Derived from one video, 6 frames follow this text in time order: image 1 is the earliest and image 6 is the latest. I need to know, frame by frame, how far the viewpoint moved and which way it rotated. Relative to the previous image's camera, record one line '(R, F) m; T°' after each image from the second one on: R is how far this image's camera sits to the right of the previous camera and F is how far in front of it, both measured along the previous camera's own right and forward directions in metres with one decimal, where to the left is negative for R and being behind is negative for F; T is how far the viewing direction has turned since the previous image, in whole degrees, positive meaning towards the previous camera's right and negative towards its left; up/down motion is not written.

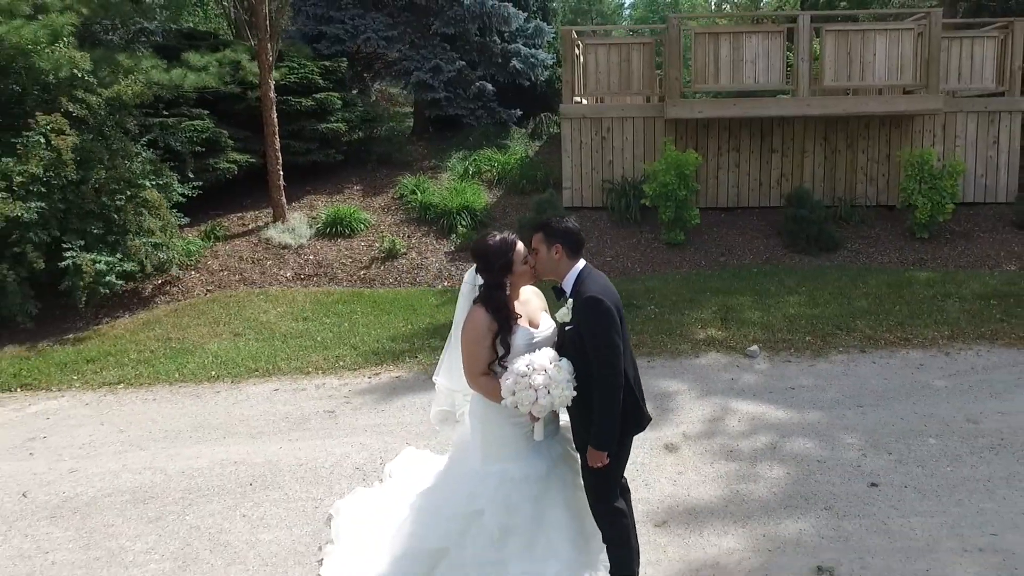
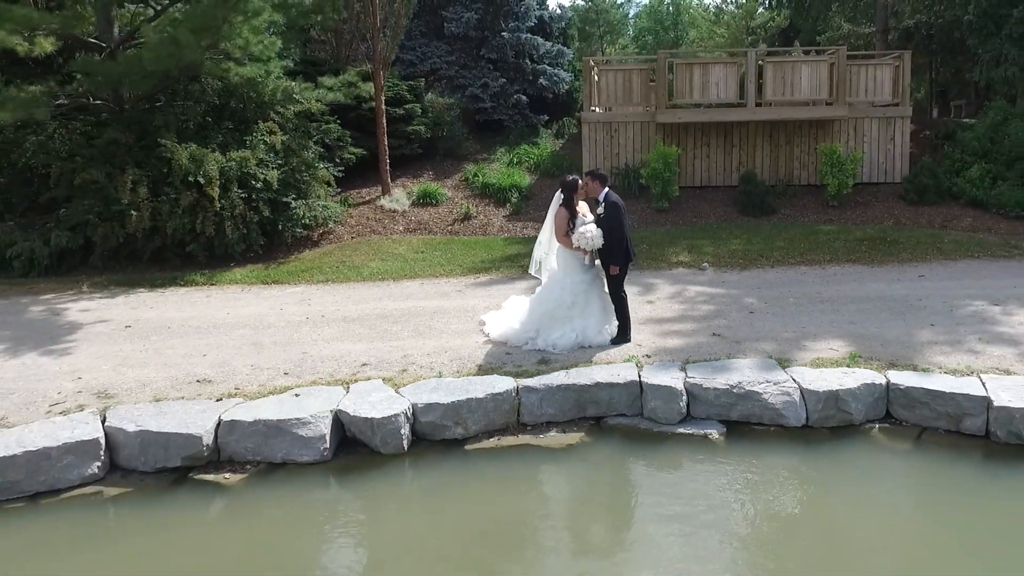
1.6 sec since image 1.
(-0.4, -3.2) m; 0°
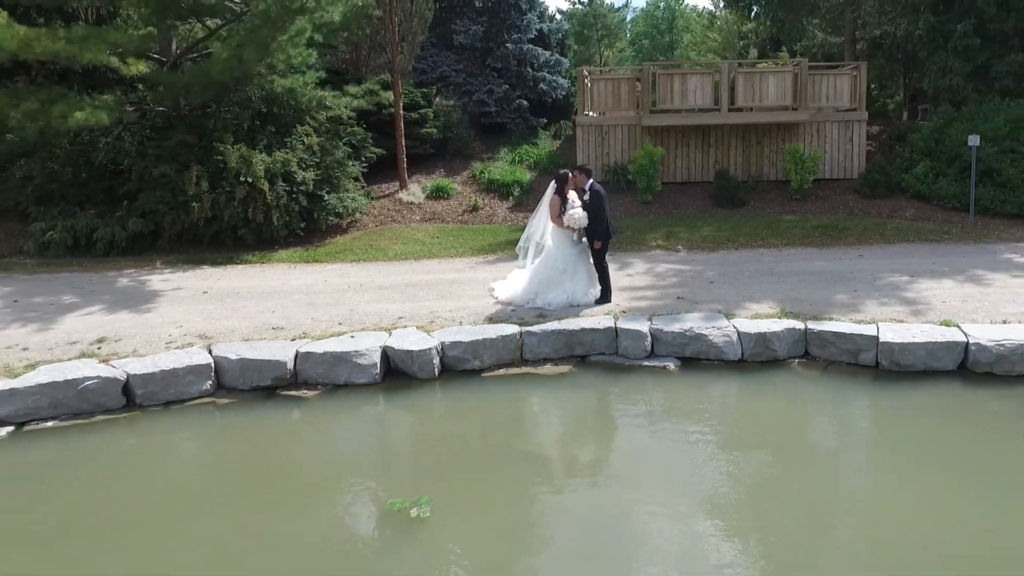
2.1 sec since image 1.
(0.0, -1.4) m; 0°
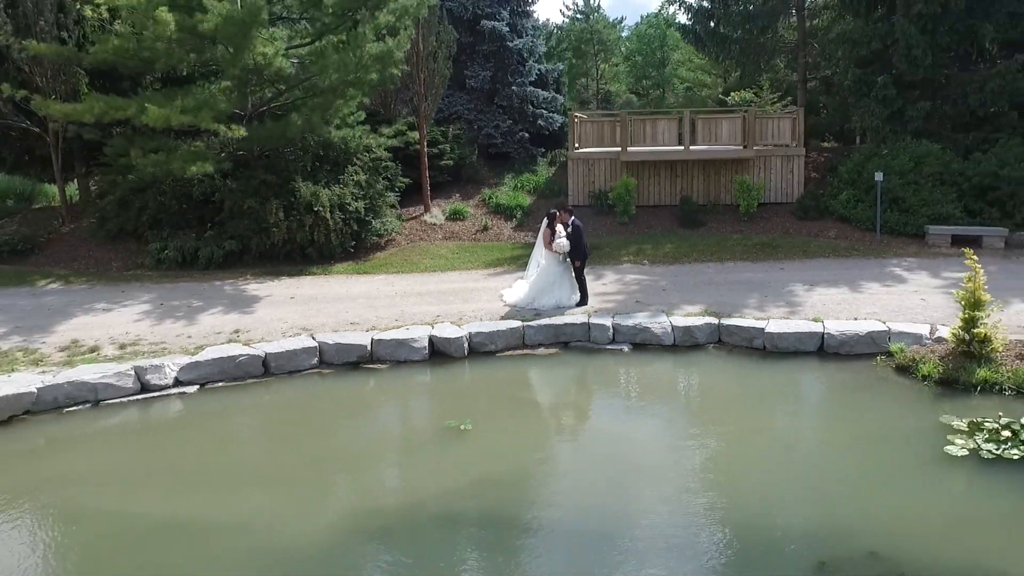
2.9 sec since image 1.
(-0.1, -2.8) m; 0°
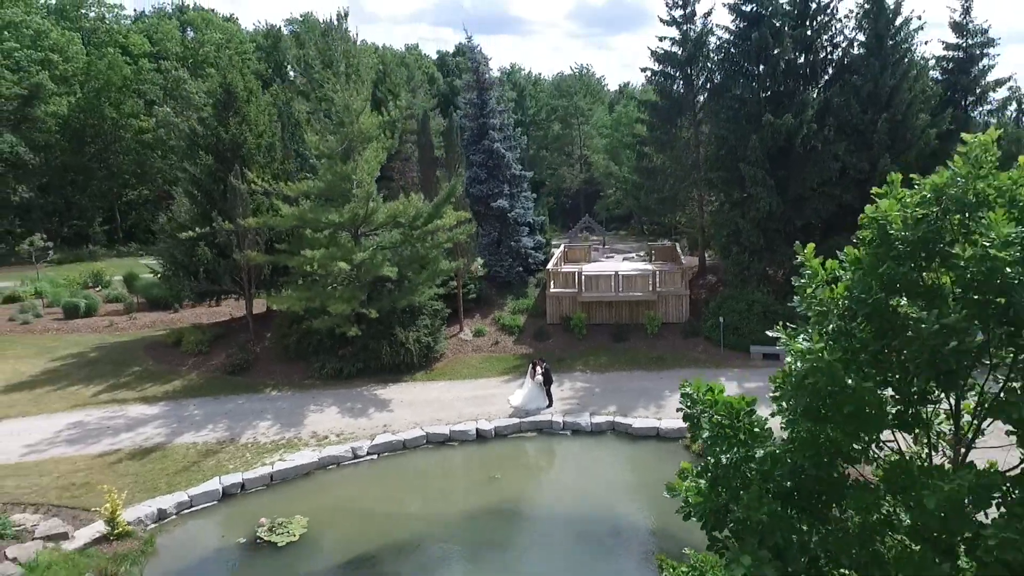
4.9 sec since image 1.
(-0.2, -9.9) m; 0°
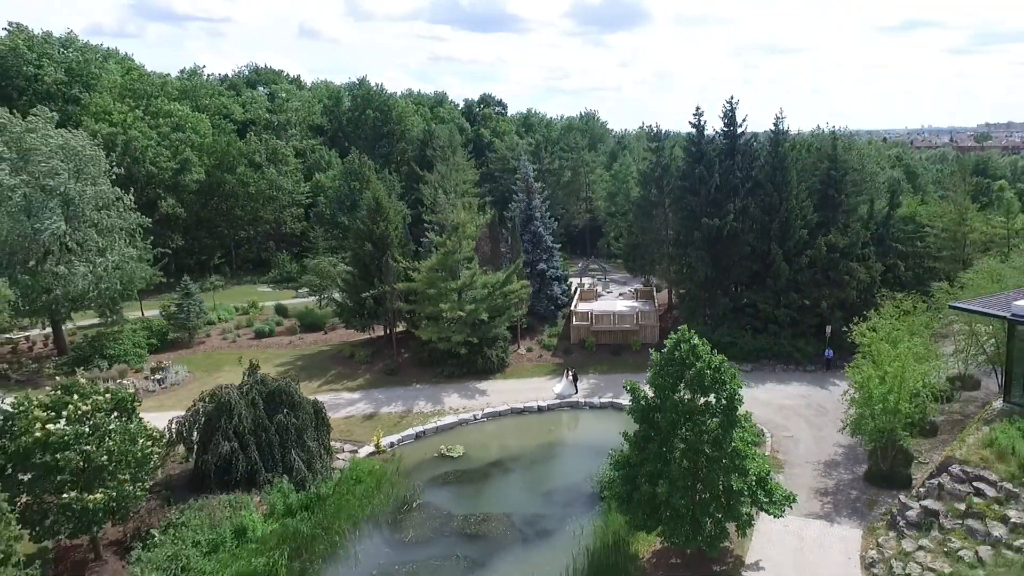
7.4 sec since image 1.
(-2.0, -15.5) m; 0°
